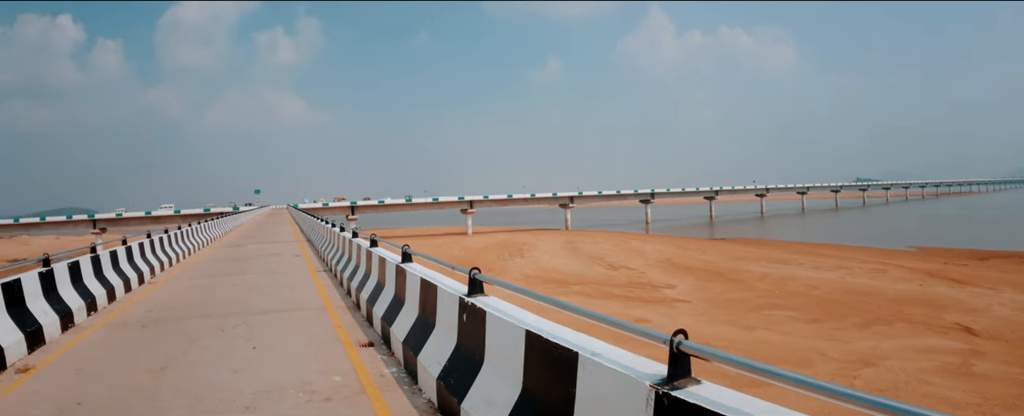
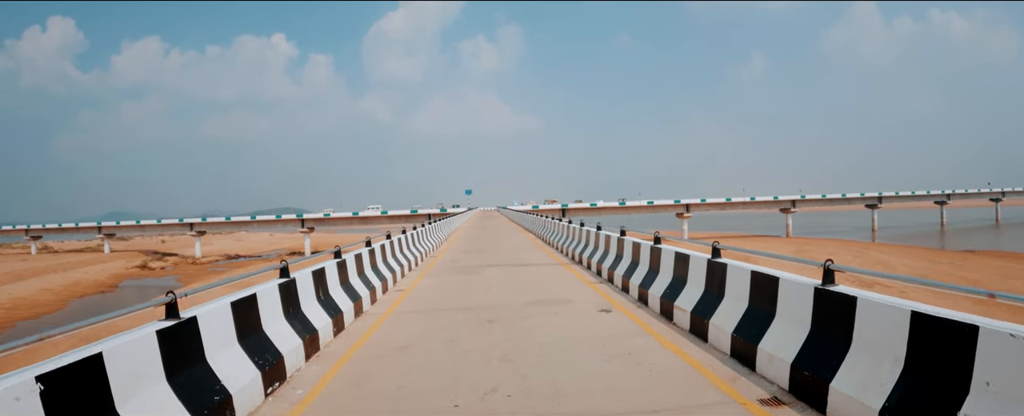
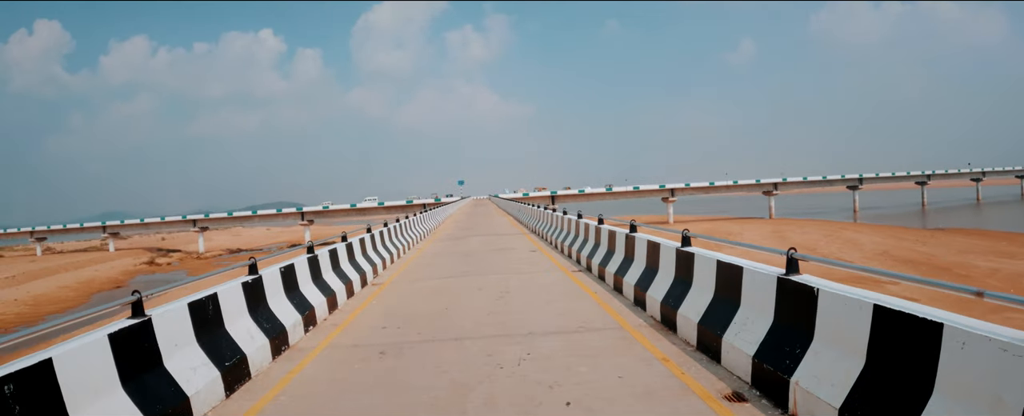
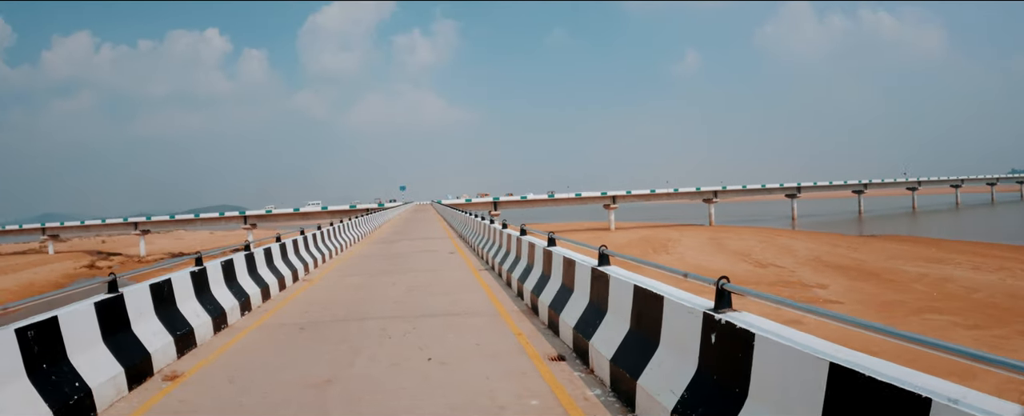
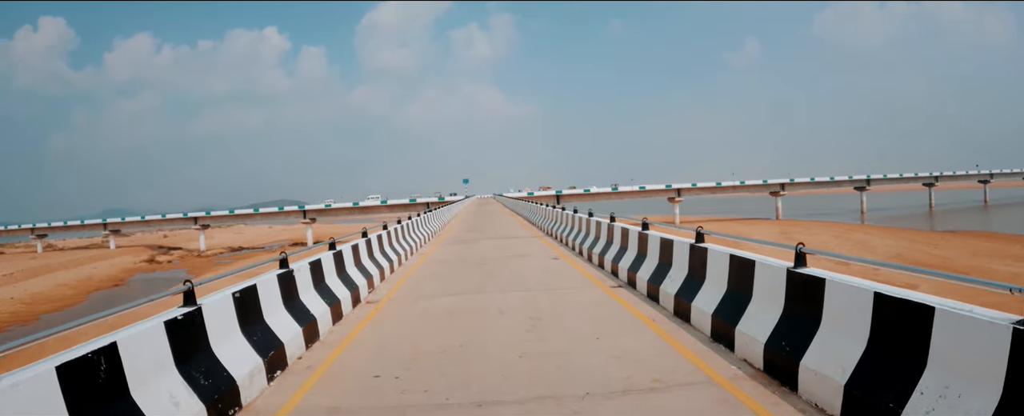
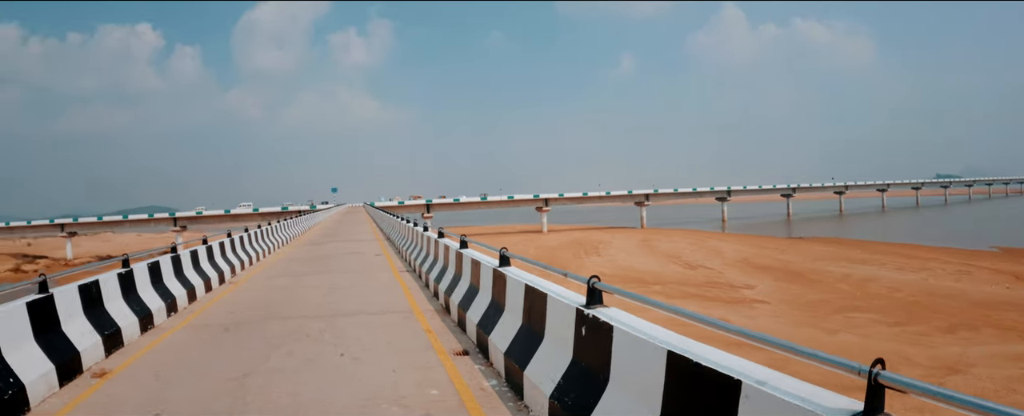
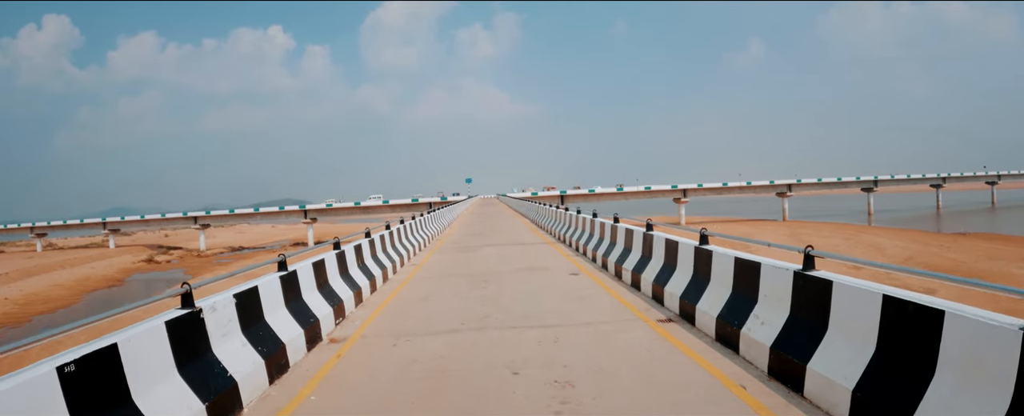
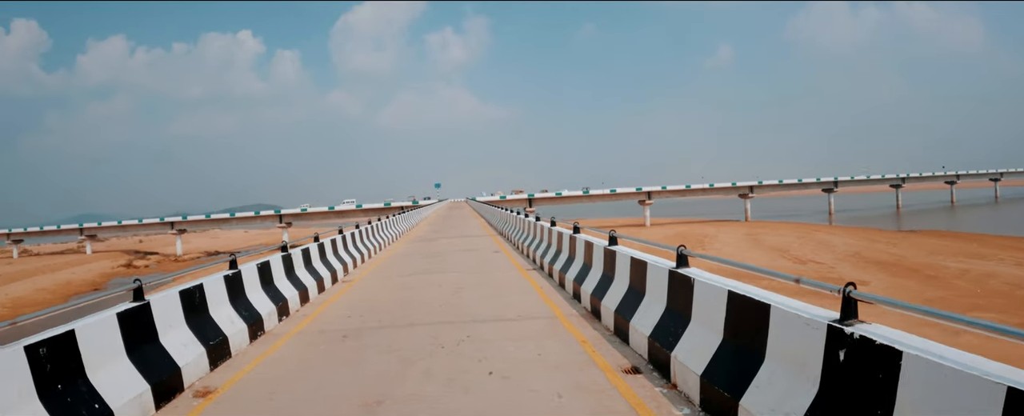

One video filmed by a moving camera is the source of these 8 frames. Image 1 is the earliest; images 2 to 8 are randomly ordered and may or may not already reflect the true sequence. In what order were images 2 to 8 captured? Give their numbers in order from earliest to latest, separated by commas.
6, 4, 8, 3, 5, 7, 2
